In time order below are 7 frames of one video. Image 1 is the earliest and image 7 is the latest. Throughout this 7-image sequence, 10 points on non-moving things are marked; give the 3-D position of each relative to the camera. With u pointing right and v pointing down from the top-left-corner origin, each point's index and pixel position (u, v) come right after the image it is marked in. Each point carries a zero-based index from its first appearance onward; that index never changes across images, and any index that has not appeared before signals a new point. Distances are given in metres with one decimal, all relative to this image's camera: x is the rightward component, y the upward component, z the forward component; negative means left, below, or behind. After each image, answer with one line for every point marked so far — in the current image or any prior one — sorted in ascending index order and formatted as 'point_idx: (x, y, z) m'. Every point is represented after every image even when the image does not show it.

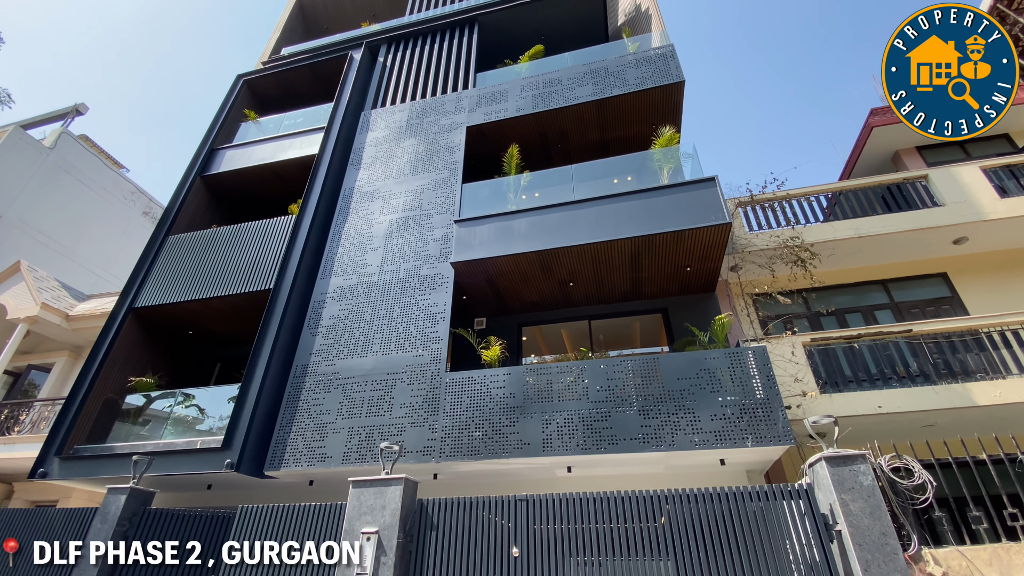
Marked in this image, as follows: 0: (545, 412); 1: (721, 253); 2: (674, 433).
0: (+0.4, -1.6, +6.0) m
1: (+3.1, +0.5, +7.1) m
2: (+1.9, -1.7, +5.5) m
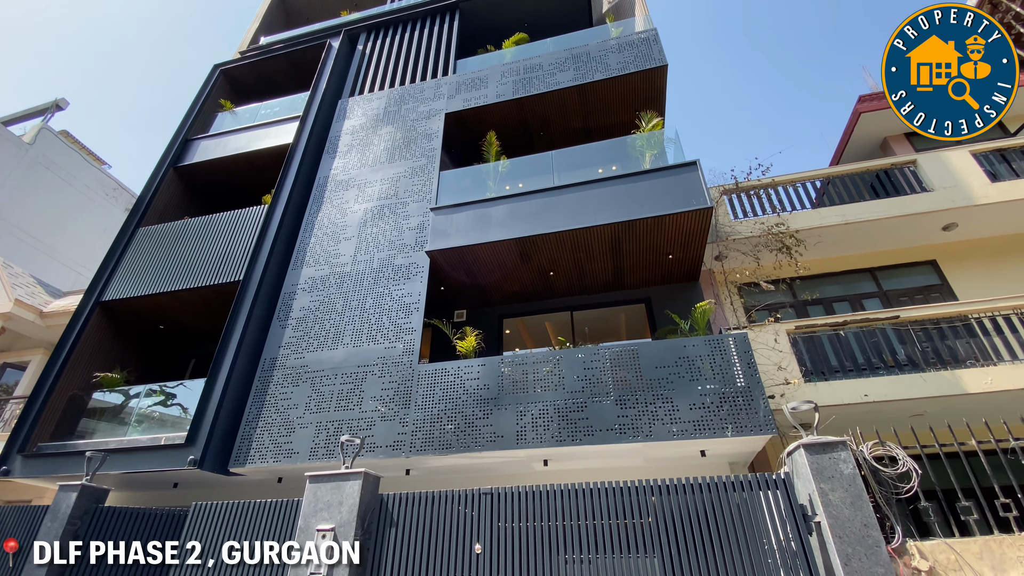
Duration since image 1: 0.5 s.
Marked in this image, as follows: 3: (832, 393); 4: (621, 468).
0: (+0.1, -1.4, +5.7) m
1: (+2.8, +0.7, +6.9) m
2: (+1.5, -1.5, +5.3) m
3: (+3.8, -1.3, +5.7) m
4: (+1.4, -2.3, +6.1) m
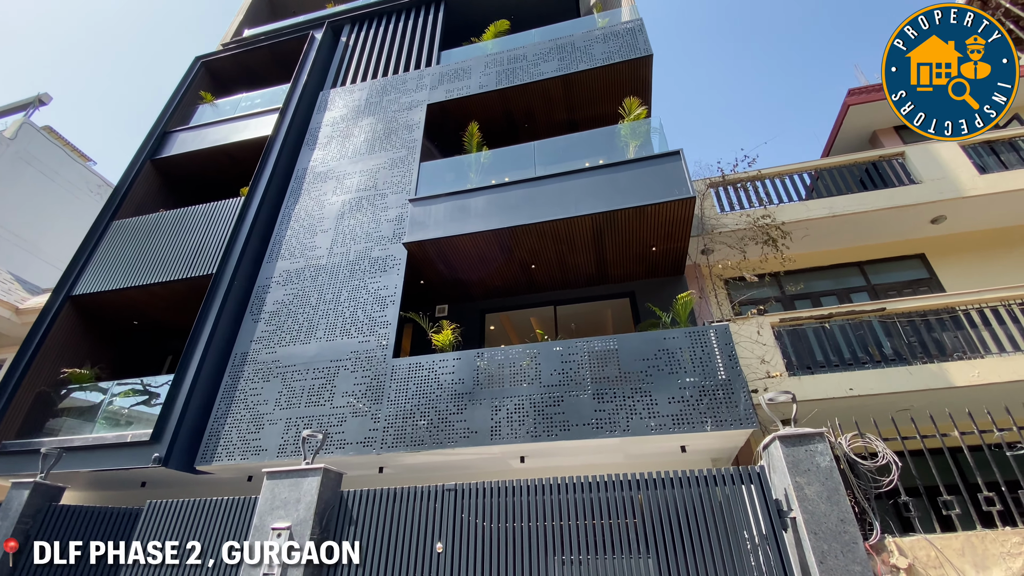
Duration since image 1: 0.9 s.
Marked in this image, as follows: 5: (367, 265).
0: (-0.2, -1.3, +5.5) m
1: (+2.5, +0.8, +6.7) m
2: (+1.3, -1.4, +5.1) m
3: (+3.5, -1.2, +5.5) m
4: (+1.1, -2.2, +5.9) m
5: (-2.2, +0.4, +7.1) m
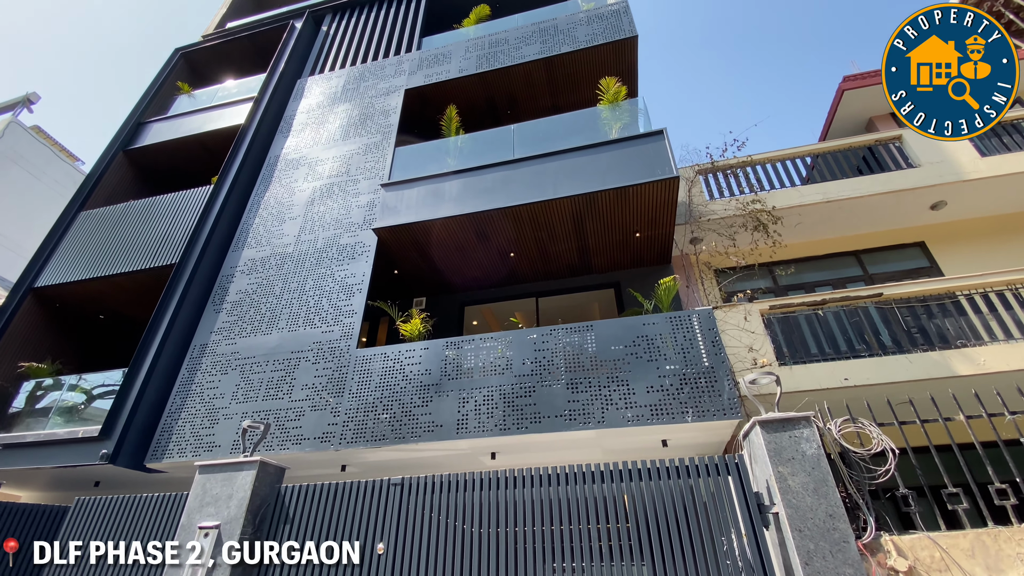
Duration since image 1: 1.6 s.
0: (-0.5, -1.1, +5.2) m
1: (+2.1, +1.0, +6.4) m
2: (+0.9, -1.2, +4.7) m
3: (+3.2, -1.0, +5.1) m
4: (+0.8, -2.0, +5.5) m
5: (-2.5, +0.5, +6.7) m
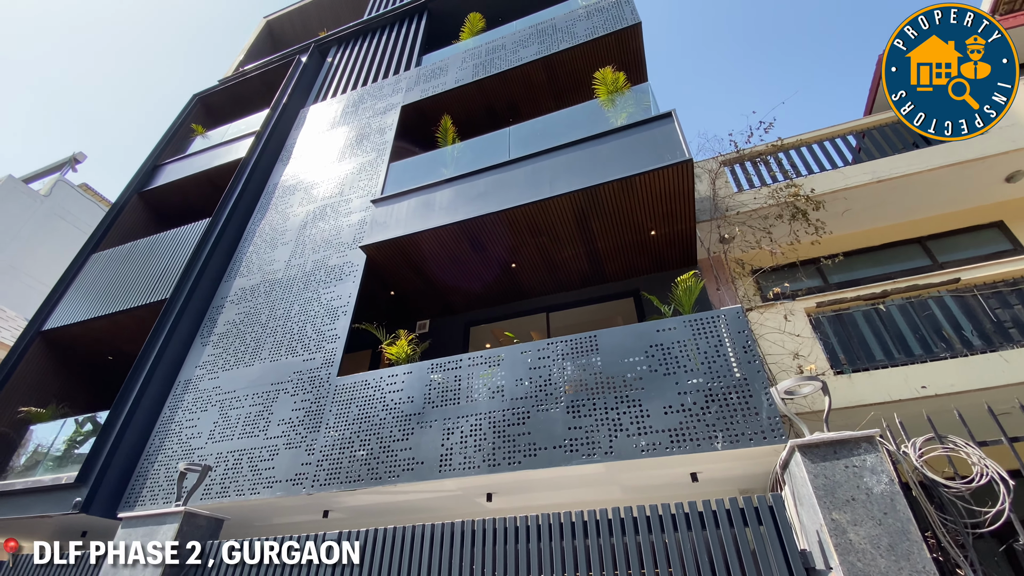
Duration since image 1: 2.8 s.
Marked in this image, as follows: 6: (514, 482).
0: (-0.6, -1.2, +4.4) m
1: (+2.1, +1.0, +5.5) m
2: (+0.8, -1.2, +3.8) m
3: (+3.1, -0.9, +4.1) m
4: (+0.8, -2.0, +4.6) m
5: (-2.5, +0.2, +6.3) m
6: (0.0, -1.7, +4.3) m
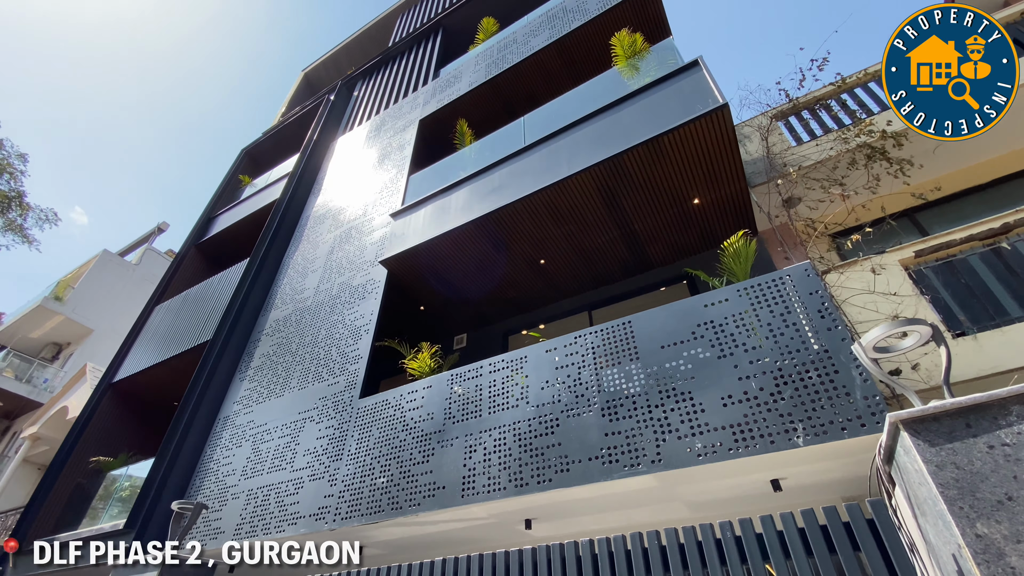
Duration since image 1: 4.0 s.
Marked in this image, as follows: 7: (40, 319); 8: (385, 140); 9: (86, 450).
0: (-0.3, -1.2, +3.9) m
1: (+2.2, +1.2, +4.7) m
2: (+1.0, -1.0, +3.1) m
3: (+3.2, -0.4, +3.0) m
4: (+1.1, -1.9, +3.8) m
5: (-2.1, -0.1, +6.0) m
6: (+0.3, -1.6, +3.6) m
7: (-14.1, -0.9, +14.3) m
8: (-2.3, +2.6, +8.4) m
9: (-6.8, -2.6, +7.5) m
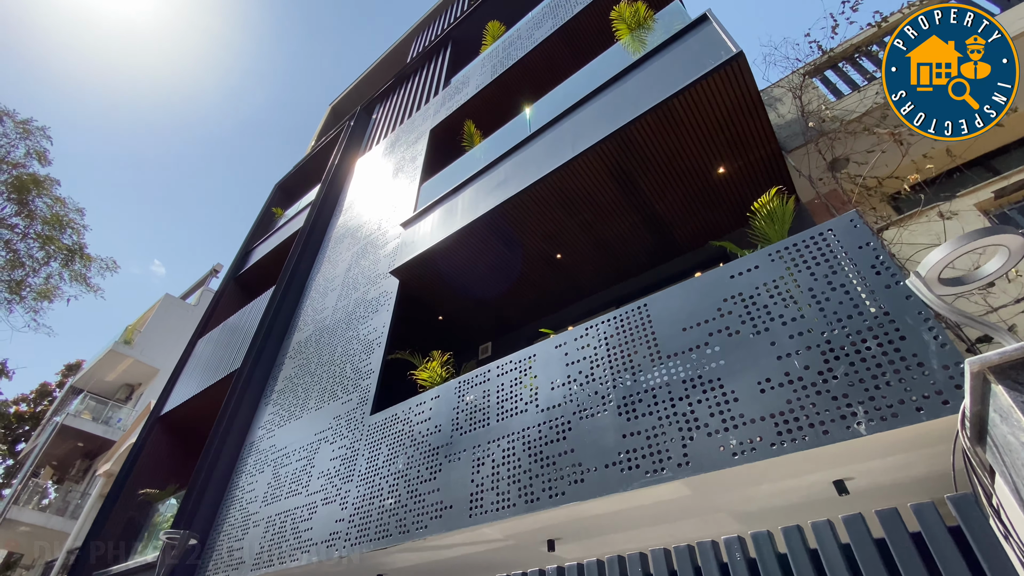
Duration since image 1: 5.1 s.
0: (-0.2, -1.2, +3.5) m
1: (+2.2, +1.5, +4.1) m
2: (+0.9, -0.8, +2.6) m
3: (+3.1, 0.0, +2.3) m
4: (+1.2, -1.7, +3.2) m
5: (-1.8, -0.3, +5.9) m
6: (+0.4, -1.5, +3.1) m
7: (-12.9, -2.4, +15.2) m
8: (-2.0, +2.3, +8.3) m
9: (-6.1, -3.2, +7.7) m
